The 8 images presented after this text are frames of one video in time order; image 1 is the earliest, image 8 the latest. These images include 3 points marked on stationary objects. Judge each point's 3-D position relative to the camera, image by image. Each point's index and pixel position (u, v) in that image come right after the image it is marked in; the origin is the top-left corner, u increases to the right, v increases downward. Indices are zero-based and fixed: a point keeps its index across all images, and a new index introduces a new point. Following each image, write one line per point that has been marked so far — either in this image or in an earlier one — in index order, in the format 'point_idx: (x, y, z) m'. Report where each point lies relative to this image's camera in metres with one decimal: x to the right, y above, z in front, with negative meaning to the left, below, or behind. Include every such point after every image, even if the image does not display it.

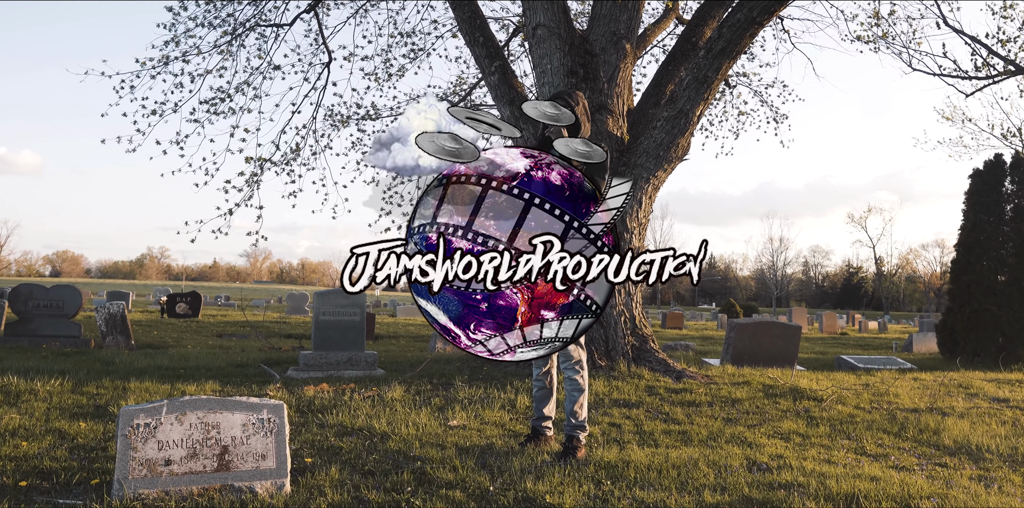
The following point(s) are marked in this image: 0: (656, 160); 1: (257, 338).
0: (+1.7, +1.2, +7.6) m
1: (-5.8, -1.9, +13.9) m
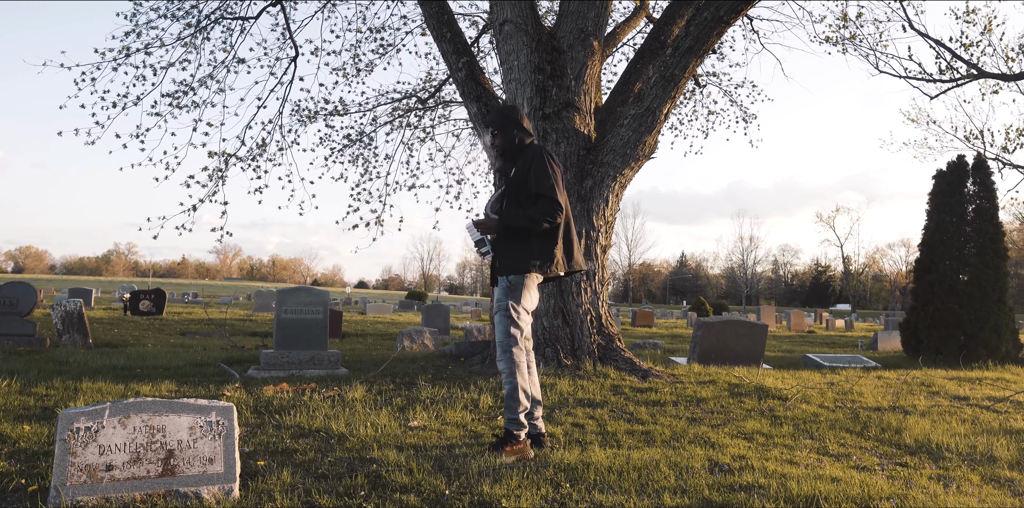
0: (+1.3, +1.2, +7.5) m
1: (-6.5, -1.8, +13.5) m
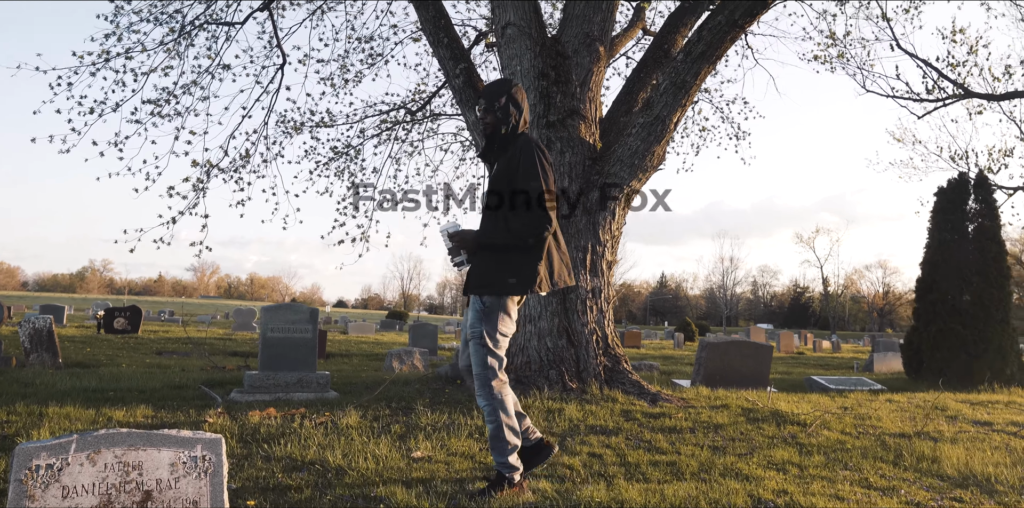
0: (+1.4, +1.0, +7.2) m
1: (-6.6, -2.2, +12.9) m
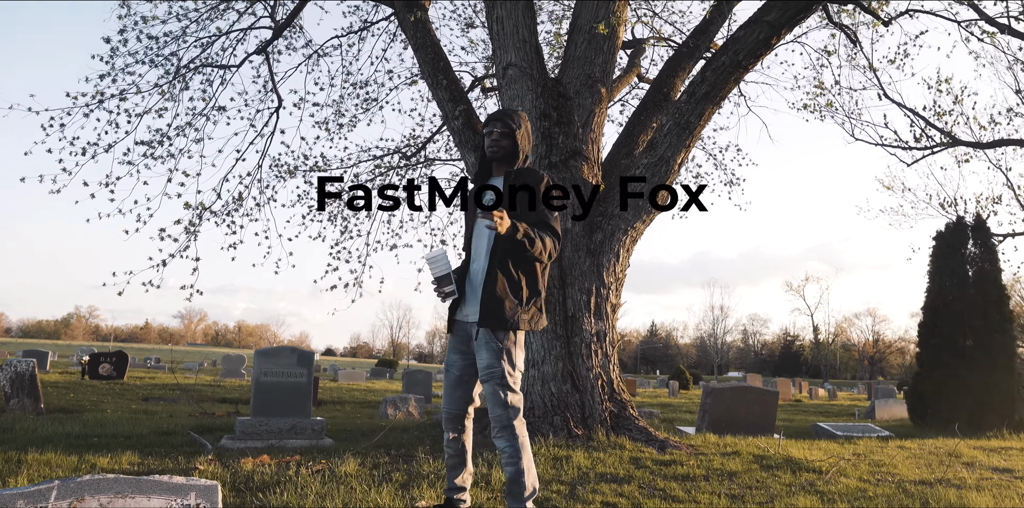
0: (+1.4, +0.5, +7.2) m
1: (-6.7, -3.0, +12.5) m
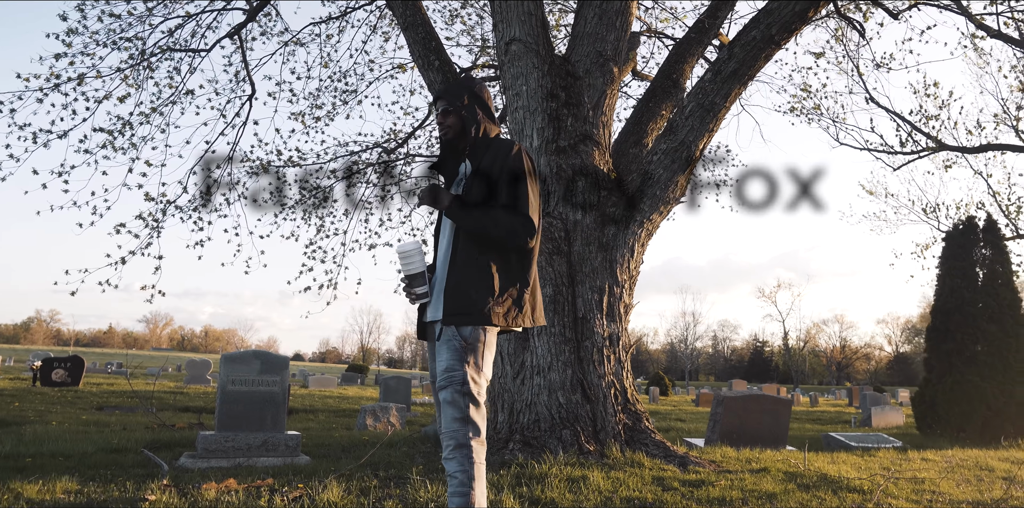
0: (+1.4, +0.6, +6.5) m
1: (-6.9, -3.0, +11.5) m
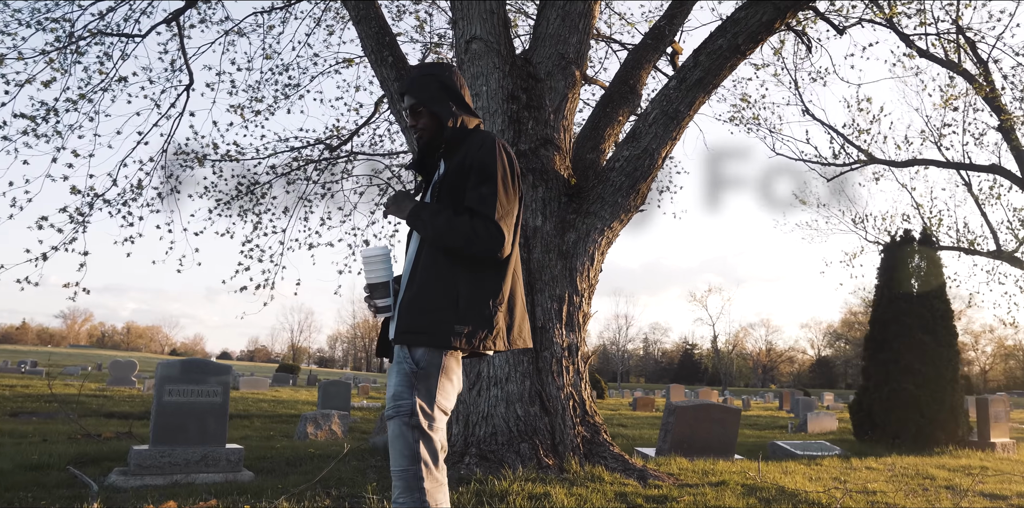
0: (+1.1, +0.5, +6.4) m
1: (-7.8, -2.9, +10.6) m
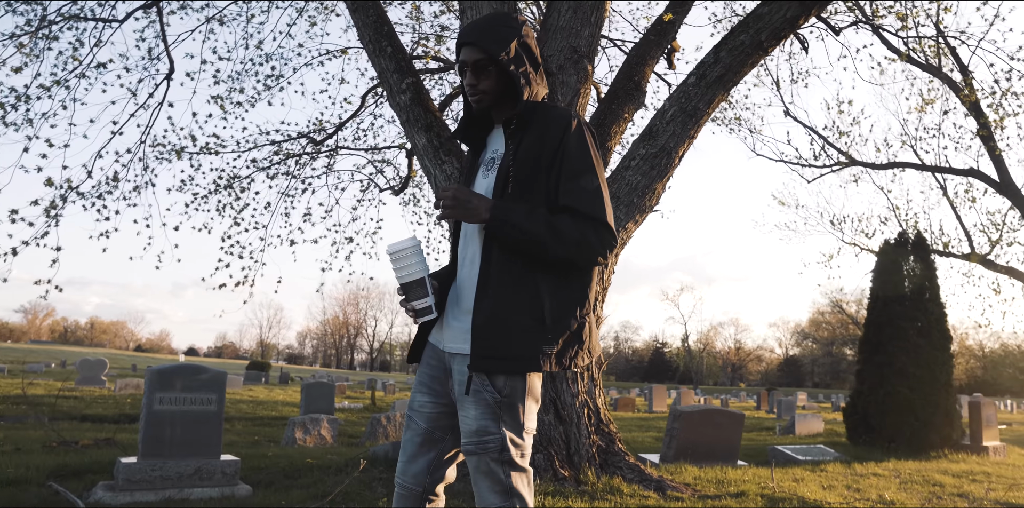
0: (+1.2, +0.4, +6.2) m
1: (-7.9, -2.8, +10.0) m
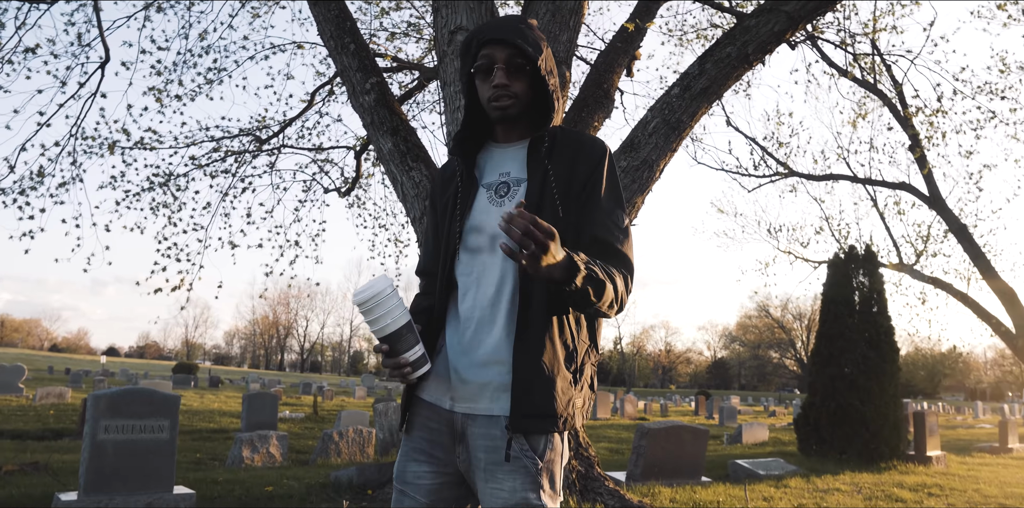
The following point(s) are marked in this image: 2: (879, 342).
0: (+1.0, +0.2, +6.1) m
1: (-8.4, -2.9, +9.0) m
2: (+6.5, -1.7, +11.0) m
